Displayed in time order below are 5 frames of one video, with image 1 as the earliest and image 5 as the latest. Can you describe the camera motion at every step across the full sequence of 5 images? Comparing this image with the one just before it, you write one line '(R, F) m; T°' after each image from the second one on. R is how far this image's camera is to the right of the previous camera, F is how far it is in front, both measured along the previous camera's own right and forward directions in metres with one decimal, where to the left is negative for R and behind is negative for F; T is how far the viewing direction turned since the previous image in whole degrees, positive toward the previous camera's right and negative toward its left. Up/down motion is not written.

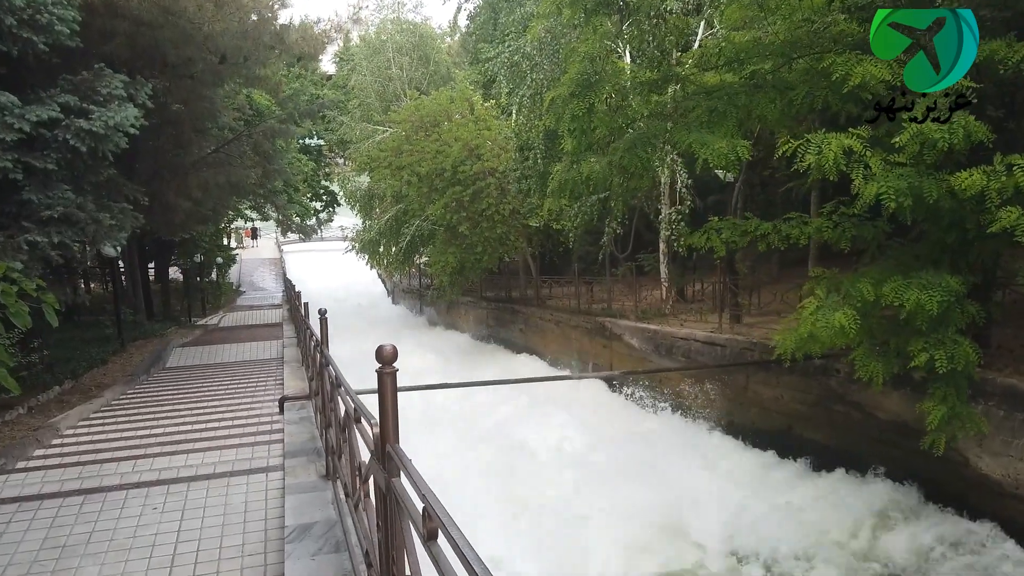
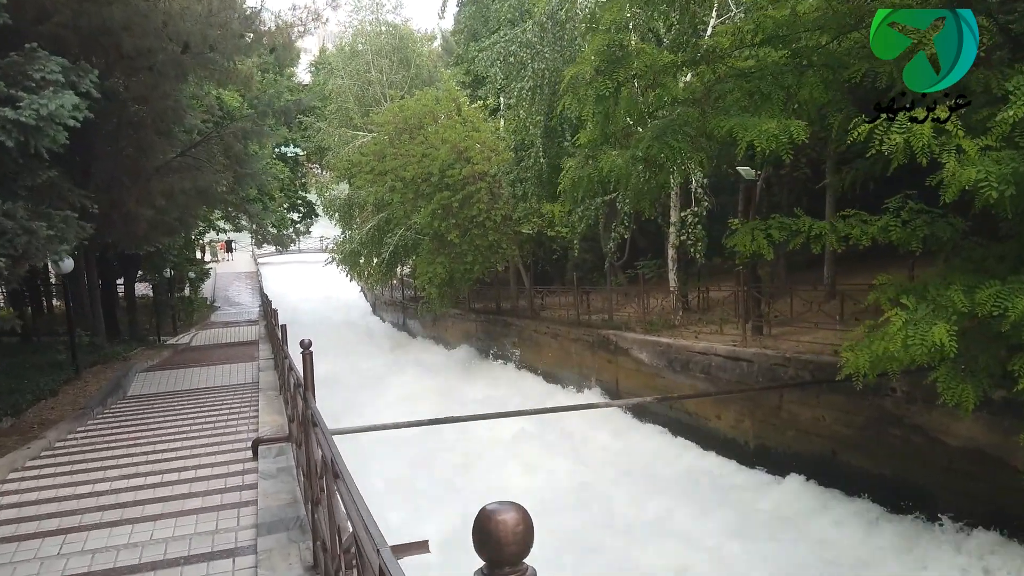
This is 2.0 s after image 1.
(-0.3, +0.9) m; +2°
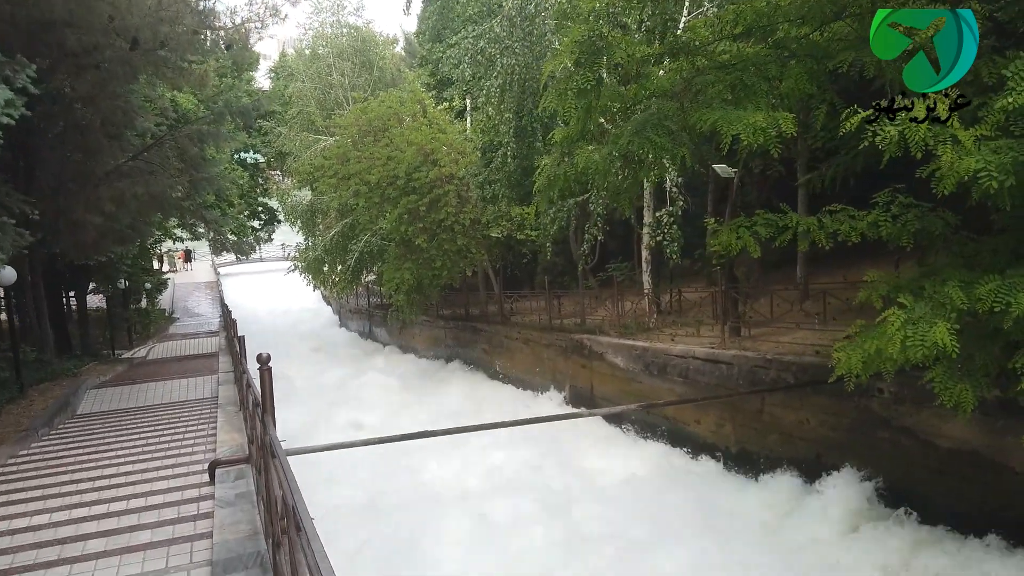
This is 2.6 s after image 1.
(-0.1, +0.3) m; +3°
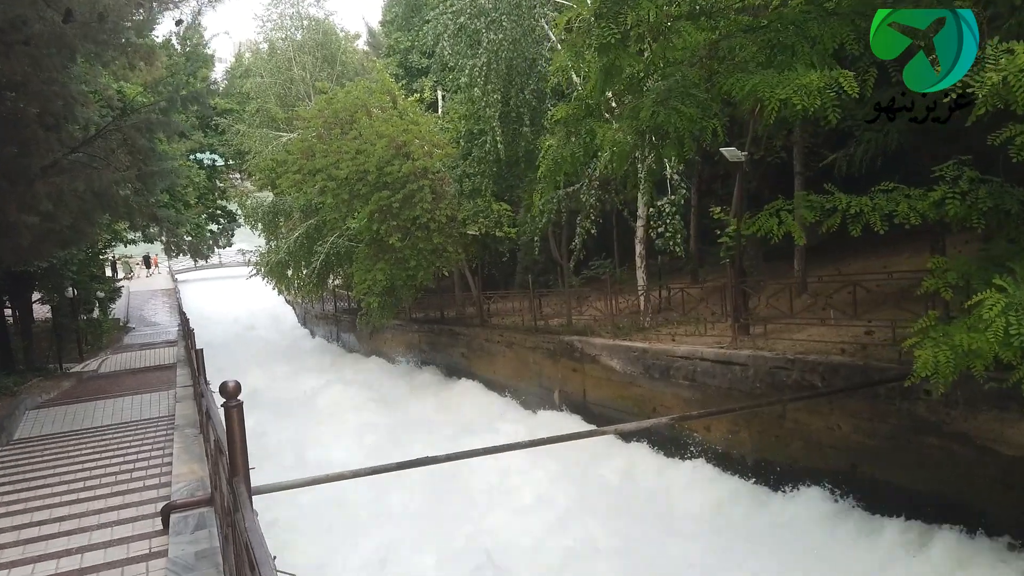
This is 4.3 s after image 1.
(-0.3, +0.7) m; +3°
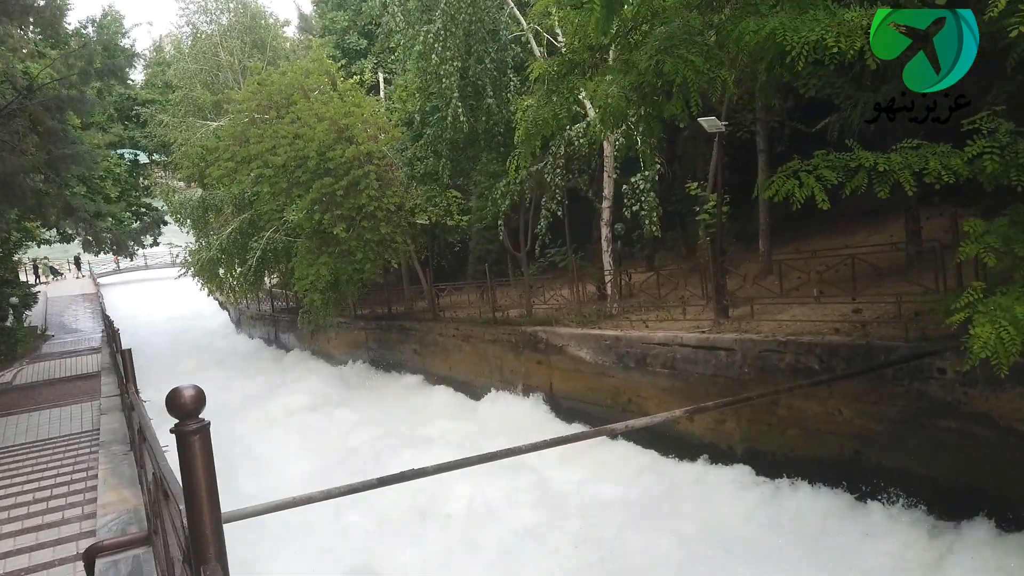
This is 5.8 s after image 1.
(-0.3, +0.6) m; +5°
